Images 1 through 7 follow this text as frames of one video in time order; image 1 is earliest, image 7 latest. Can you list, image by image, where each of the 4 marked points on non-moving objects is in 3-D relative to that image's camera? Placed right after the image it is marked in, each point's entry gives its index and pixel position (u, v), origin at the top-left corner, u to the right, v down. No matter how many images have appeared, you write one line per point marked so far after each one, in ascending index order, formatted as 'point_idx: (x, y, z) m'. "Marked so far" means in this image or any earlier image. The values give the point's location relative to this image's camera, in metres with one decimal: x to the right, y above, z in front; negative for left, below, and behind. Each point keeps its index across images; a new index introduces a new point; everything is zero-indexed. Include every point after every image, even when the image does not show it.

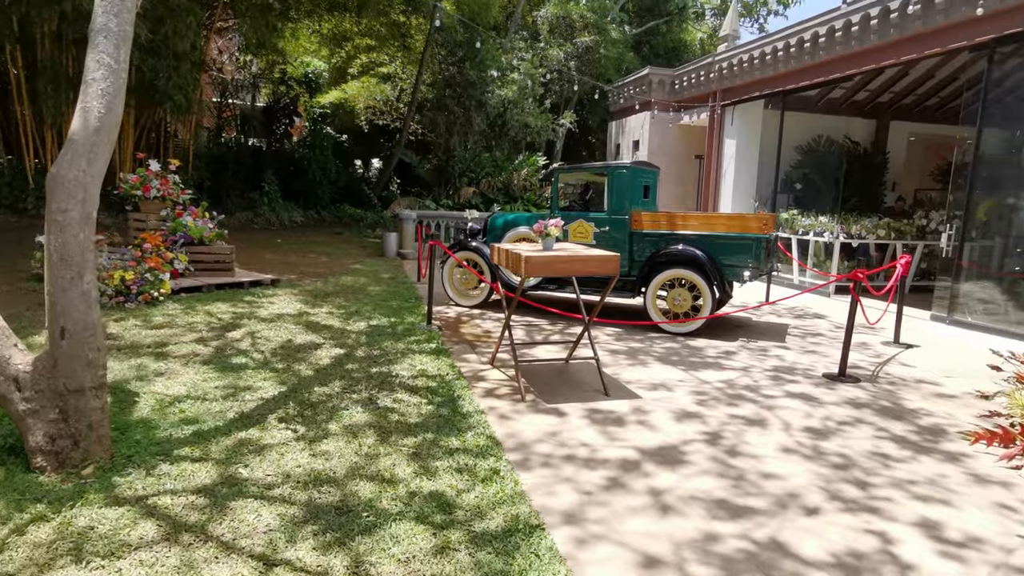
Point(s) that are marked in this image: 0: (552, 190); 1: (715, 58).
0: (+0.5, +1.2, +7.3) m
1: (+3.9, +4.4, +11.7) m
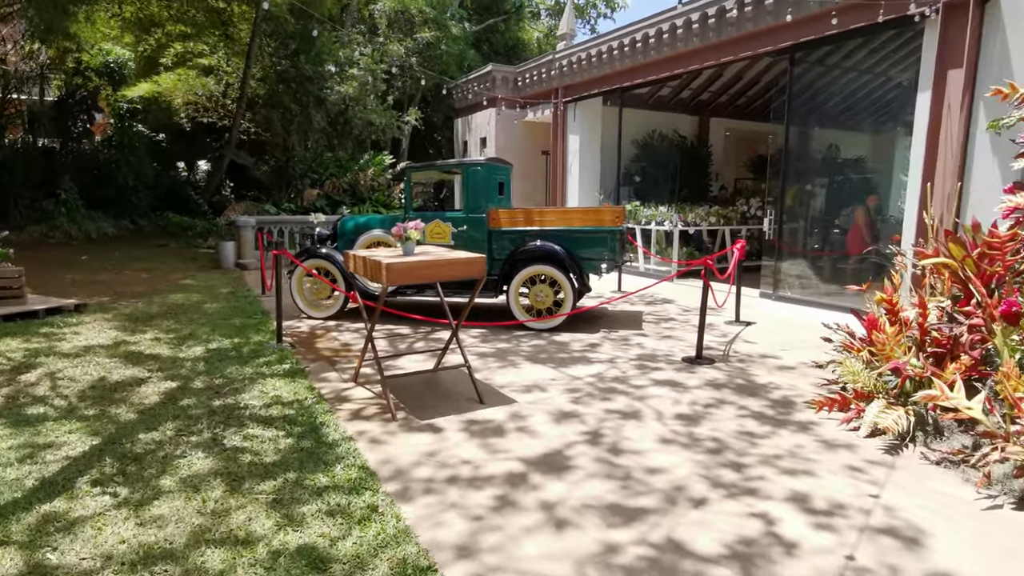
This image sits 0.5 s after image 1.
0: (-1.2, +1.1, +7.0) m
1: (+0.8, +4.6, +12.0) m
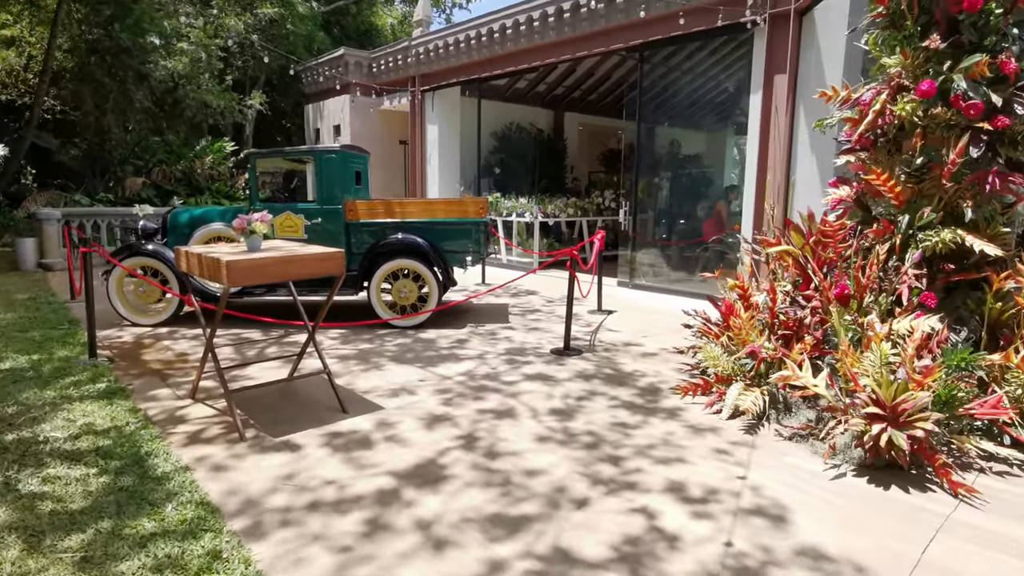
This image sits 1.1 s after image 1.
0: (-2.7, +1.1, +6.3) m
1: (-1.9, +4.7, +11.5) m
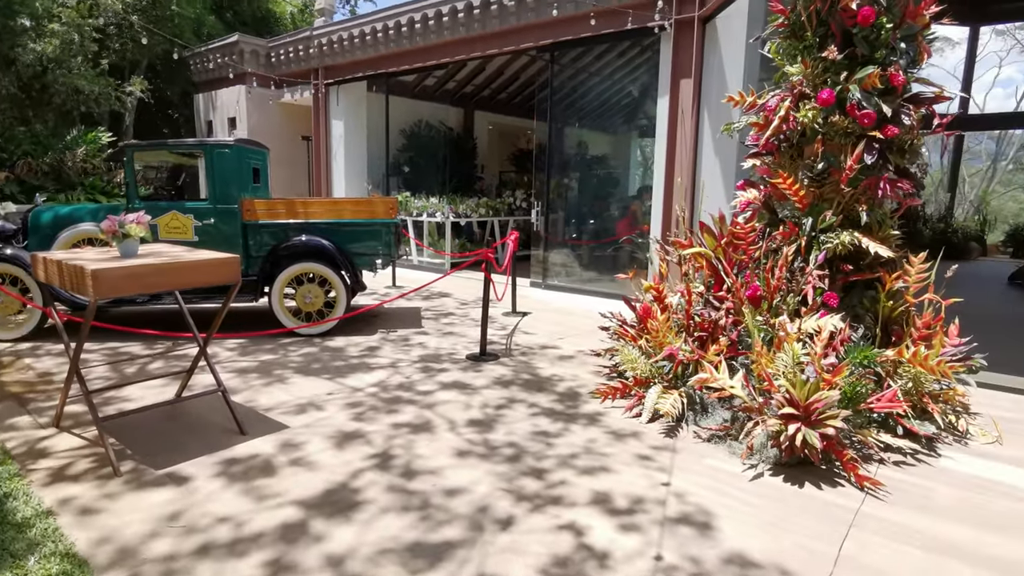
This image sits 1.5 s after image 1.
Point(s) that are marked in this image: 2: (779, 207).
0: (-3.6, +1.1, +5.7) m
1: (-3.6, +4.6, +11.0) m
2: (+1.8, +0.6, +4.1) m
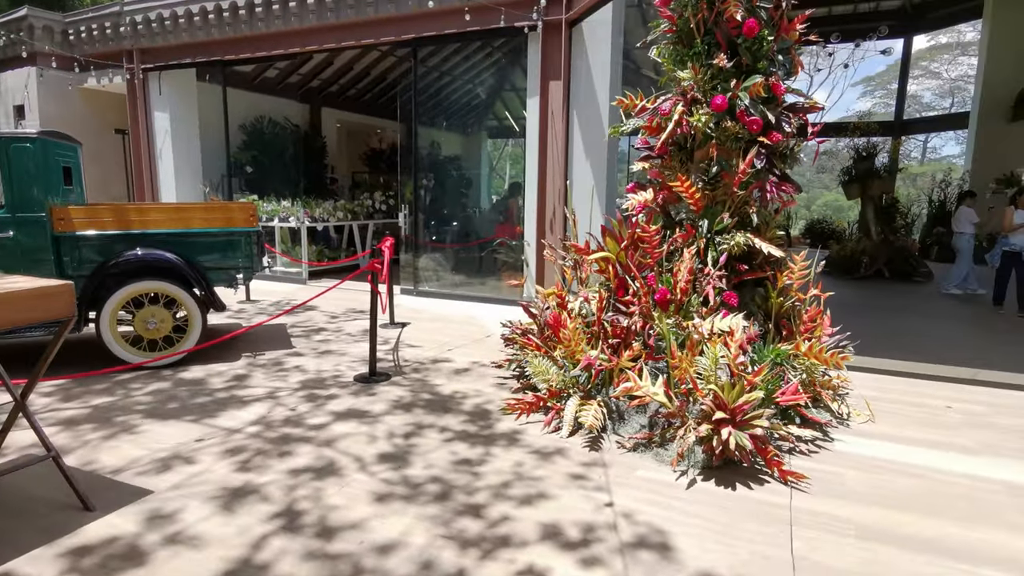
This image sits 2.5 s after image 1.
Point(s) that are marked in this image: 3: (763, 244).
0: (-4.5, +0.8, +4.3) m
1: (-6.0, +4.4, +9.4) m
2: (+1.1, +0.5, +4.2) m
3: (+1.6, +0.3, +3.8) m
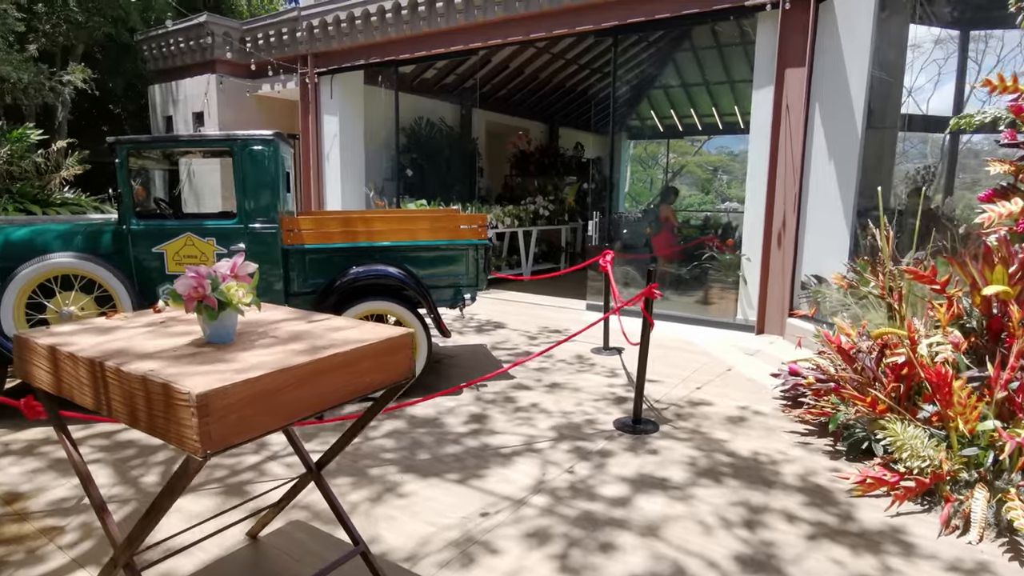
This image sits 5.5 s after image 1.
0: (-2.6, +0.7, +4.0) m
1: (-3.3, +4.3, +9.3) m
2: (+2.9, +0.3, +3.1) m
3: (+3.3, 0.0, +2.6) m
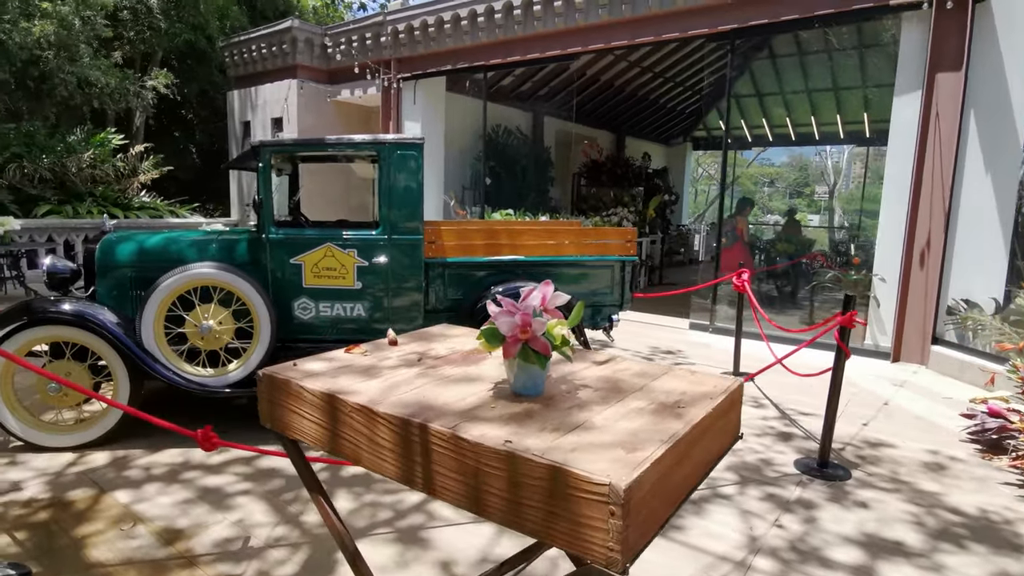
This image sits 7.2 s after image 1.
0: (-1.6, +0.6, +3.8) m
1: (-1.9, +4.1, +9.2) m
2: (+3.8, +0.1, +2.5) m
3: (+4.2, -0.1, +2.0) m
